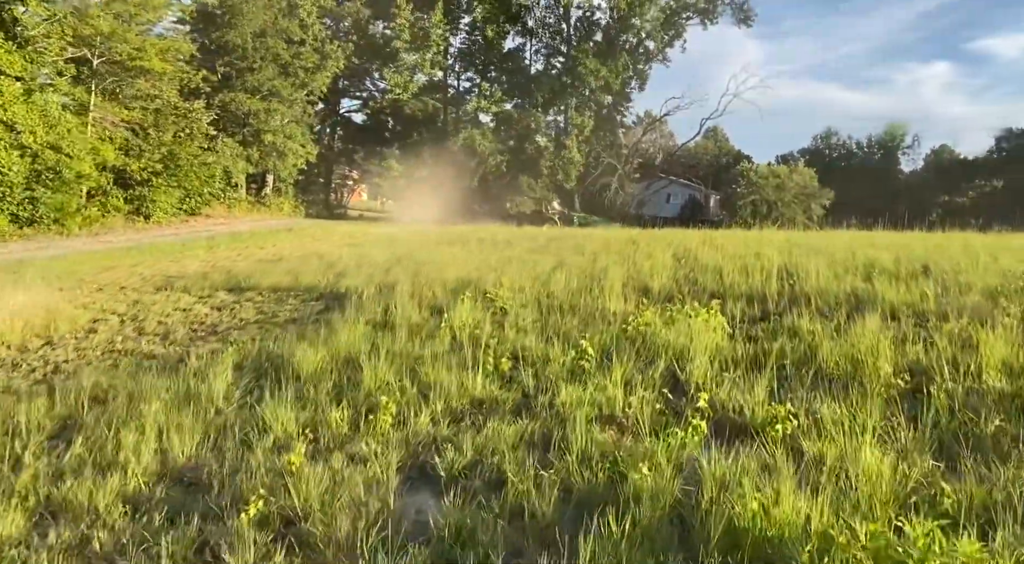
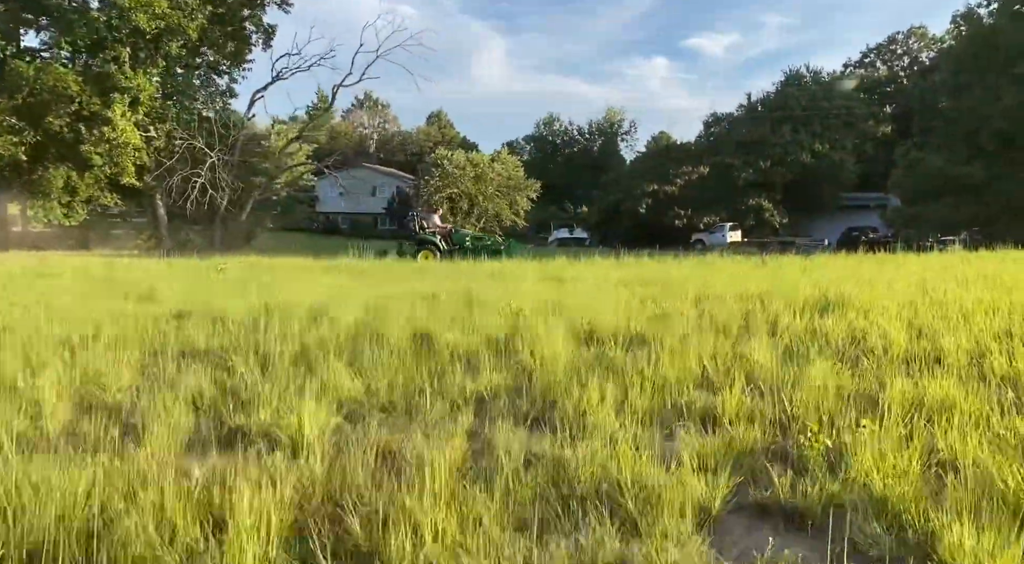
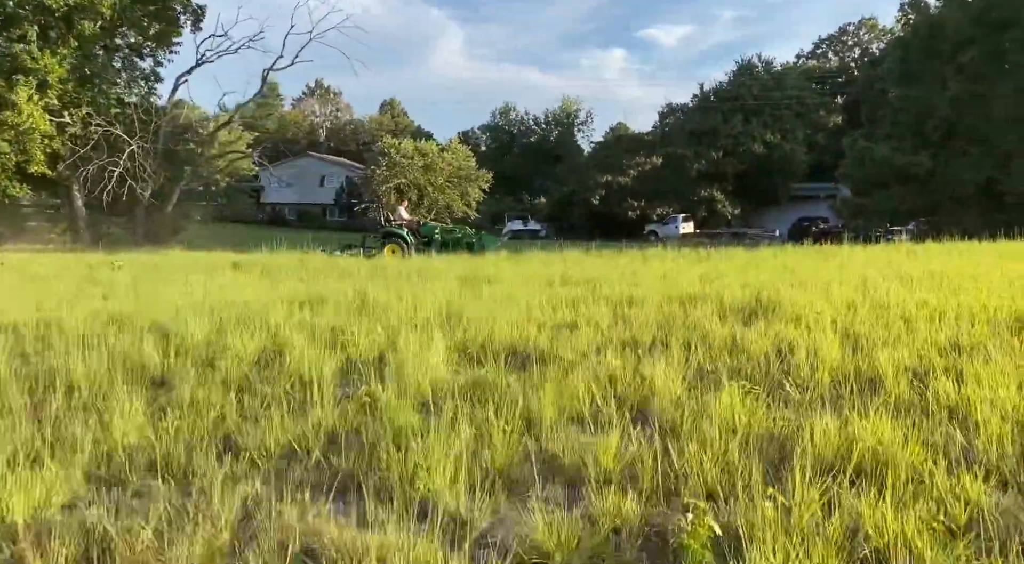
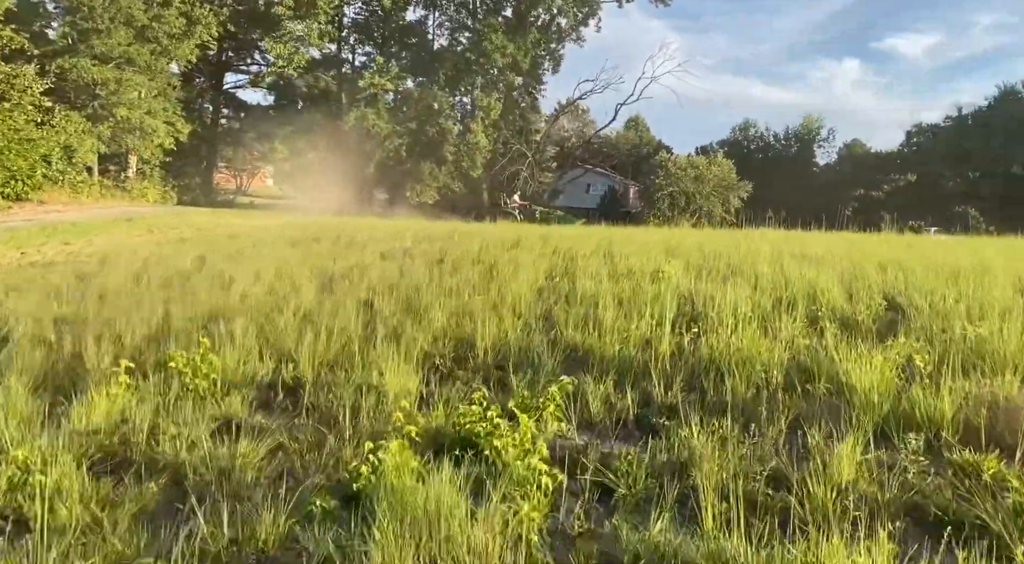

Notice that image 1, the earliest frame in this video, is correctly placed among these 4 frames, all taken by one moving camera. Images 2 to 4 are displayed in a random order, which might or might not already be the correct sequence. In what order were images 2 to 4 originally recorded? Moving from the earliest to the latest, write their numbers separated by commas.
4, 2, 3
